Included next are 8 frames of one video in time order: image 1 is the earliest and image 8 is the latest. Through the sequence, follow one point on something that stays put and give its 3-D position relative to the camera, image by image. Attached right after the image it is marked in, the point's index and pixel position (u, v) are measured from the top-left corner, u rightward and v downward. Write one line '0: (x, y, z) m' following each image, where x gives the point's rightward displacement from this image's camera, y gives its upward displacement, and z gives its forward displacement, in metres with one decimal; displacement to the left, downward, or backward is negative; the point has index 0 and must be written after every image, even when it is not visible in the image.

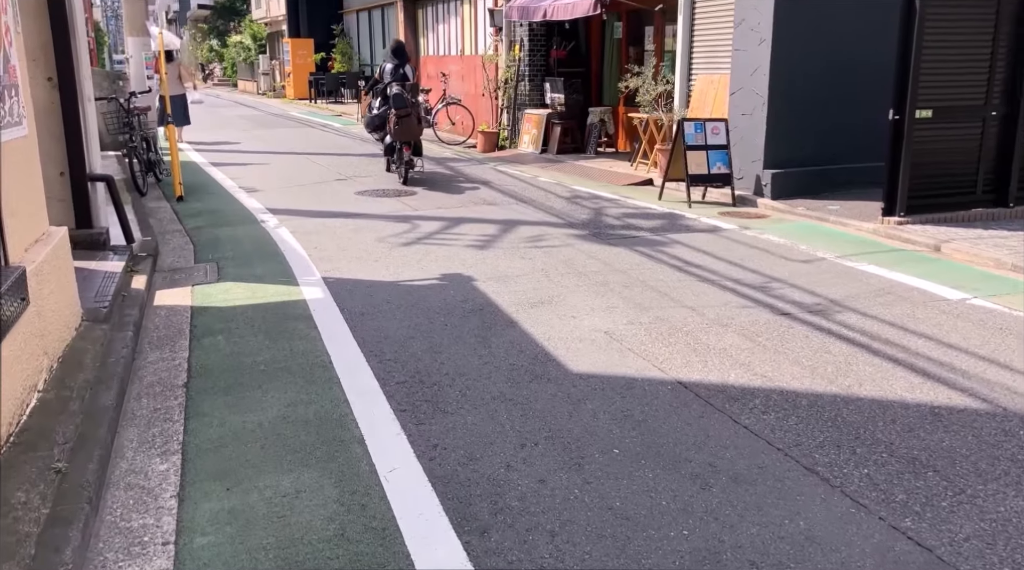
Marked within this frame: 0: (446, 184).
0: (-0.9, +1.4, +12.3) m
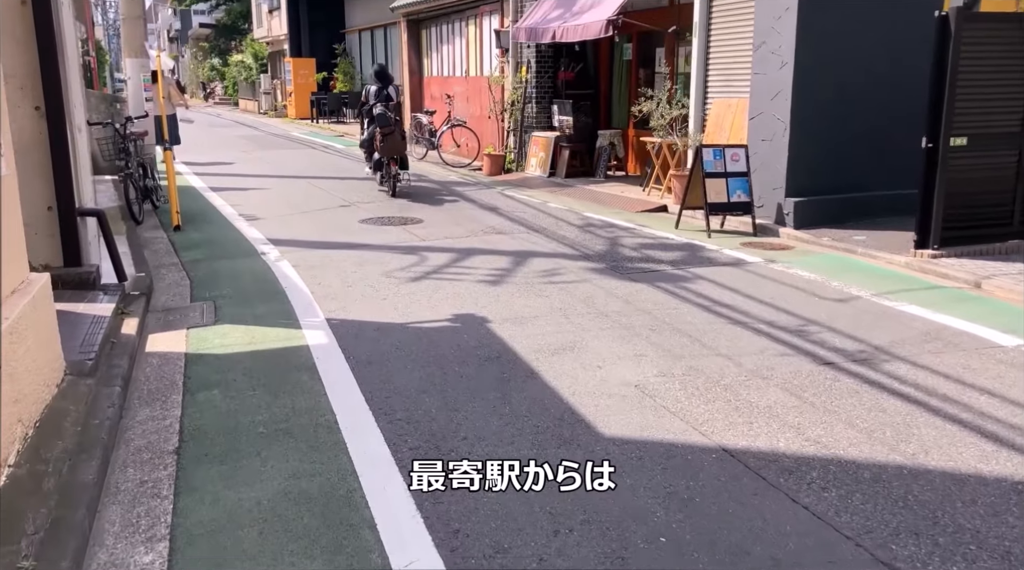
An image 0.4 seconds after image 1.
0: (-0.8, +1.0, +11.8) m
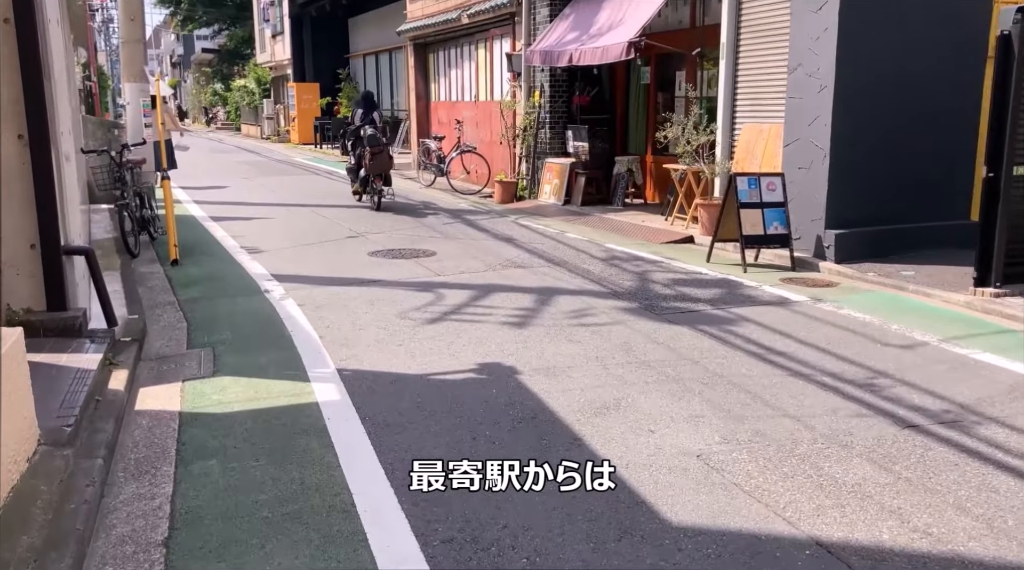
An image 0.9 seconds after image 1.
0: (-0.6, +0.5, +11.2) m
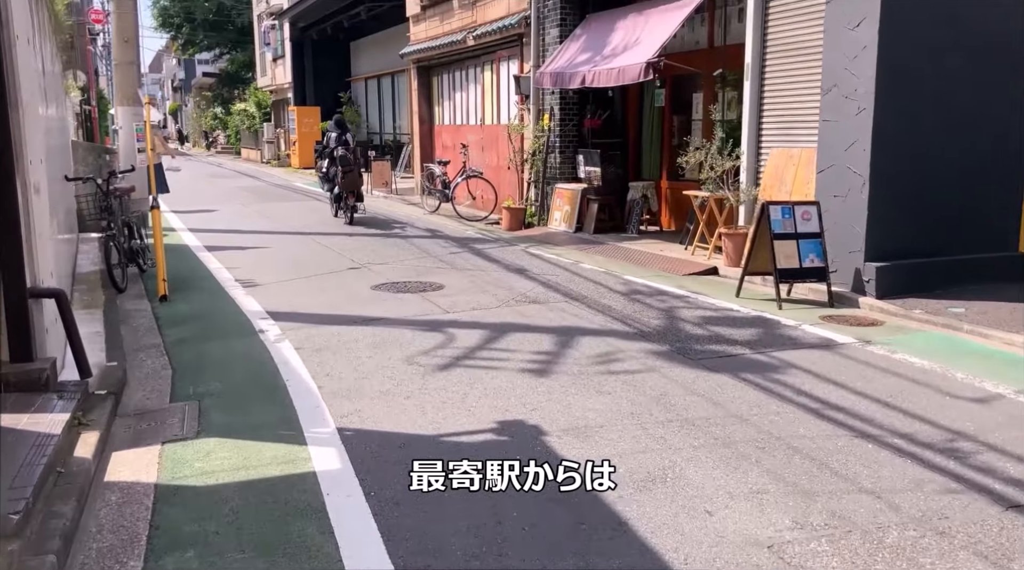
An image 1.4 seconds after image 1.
0: (-0.4, +0.1, +10.5) m
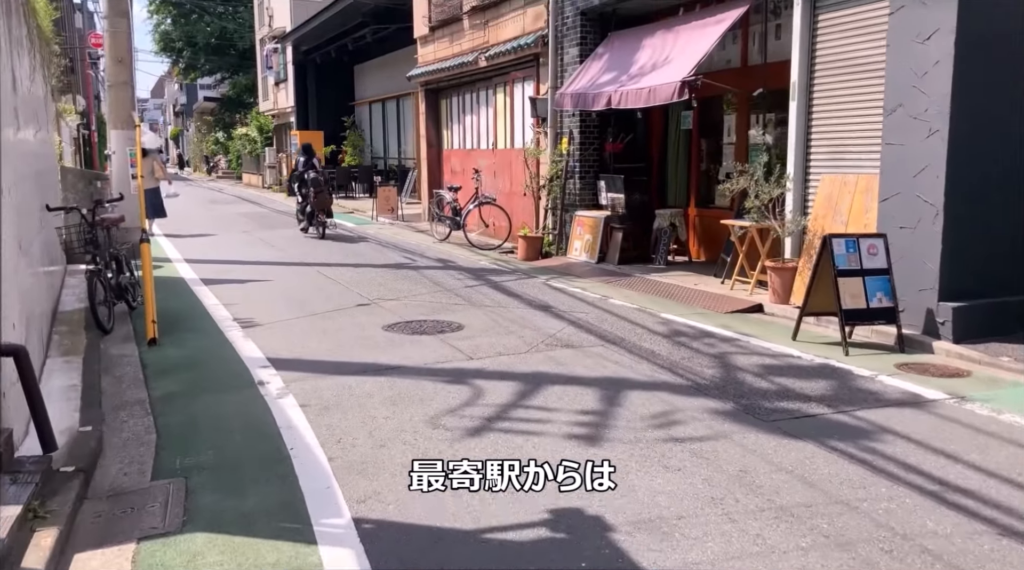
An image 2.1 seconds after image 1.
0: (-0.2, -0.3, +9.6) m
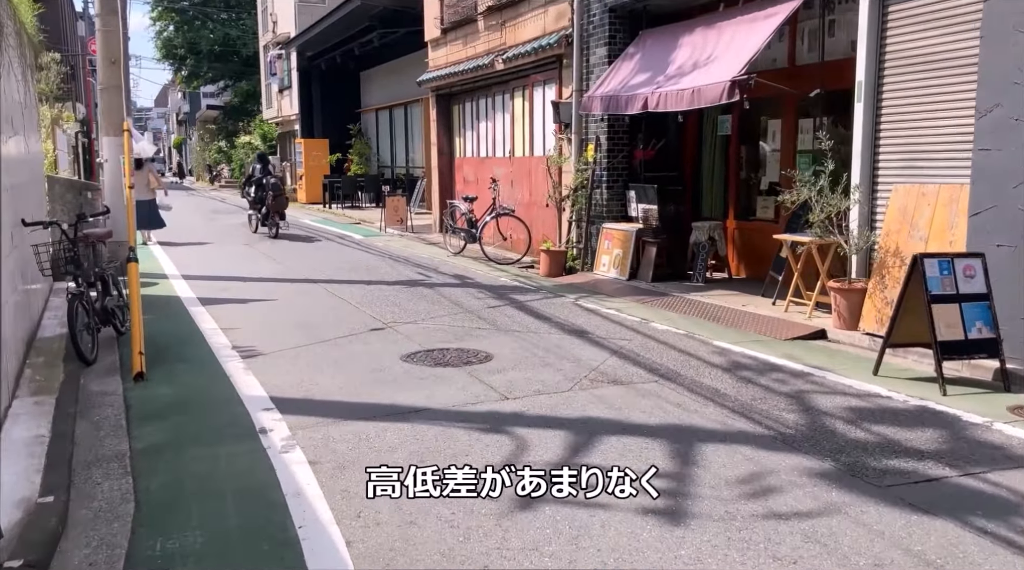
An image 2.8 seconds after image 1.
0: (+0.2, -0.5, +8.6) m
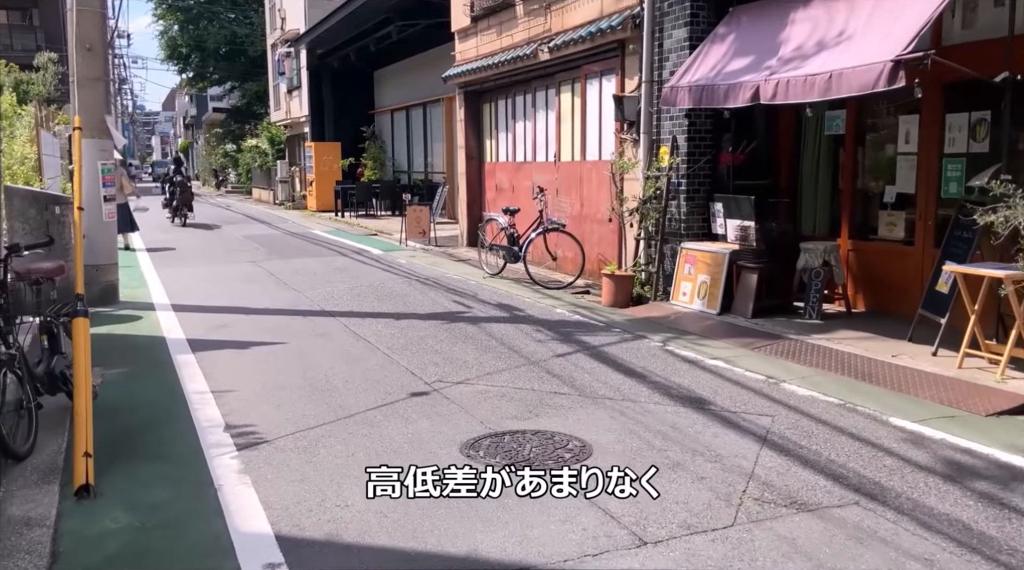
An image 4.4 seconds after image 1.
0: (+0.8, -0.9, +6.3) m
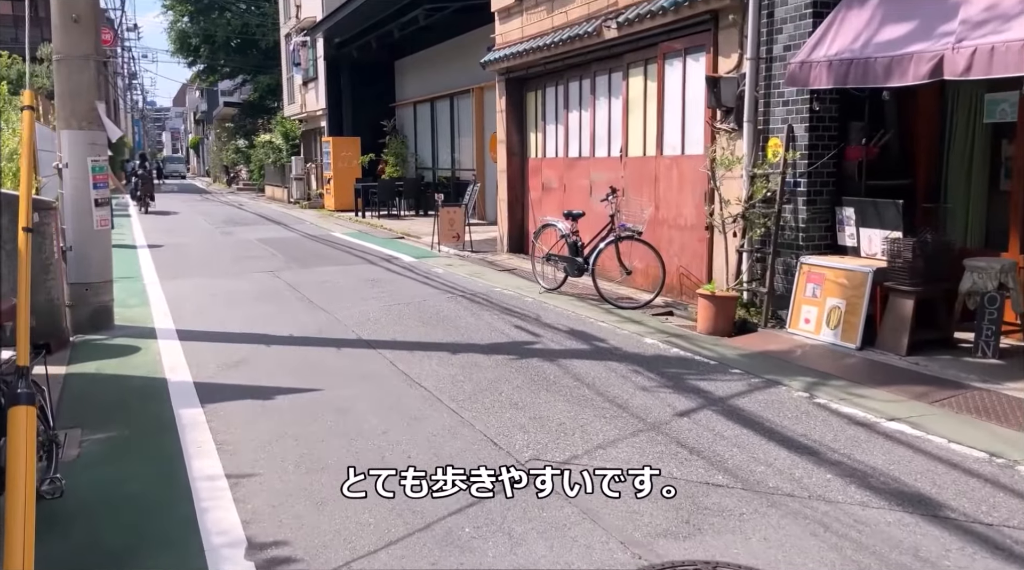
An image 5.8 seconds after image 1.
0: (+1.5, -1.1, +4.3) m
